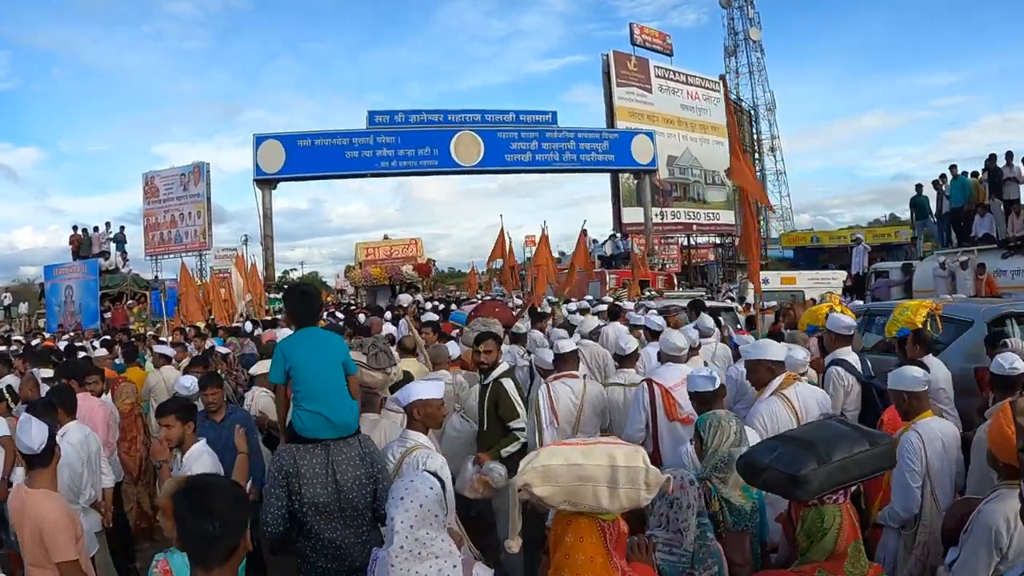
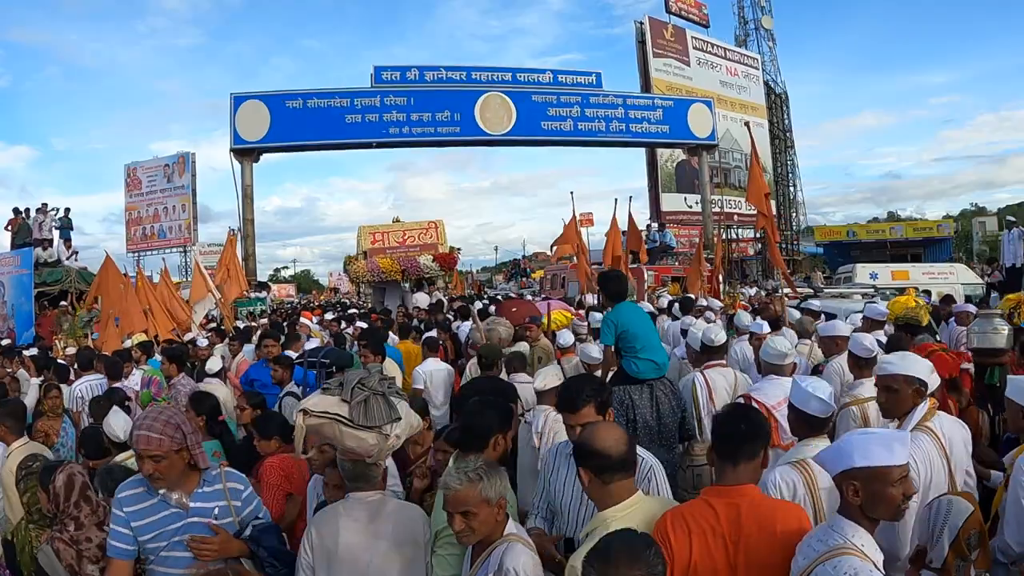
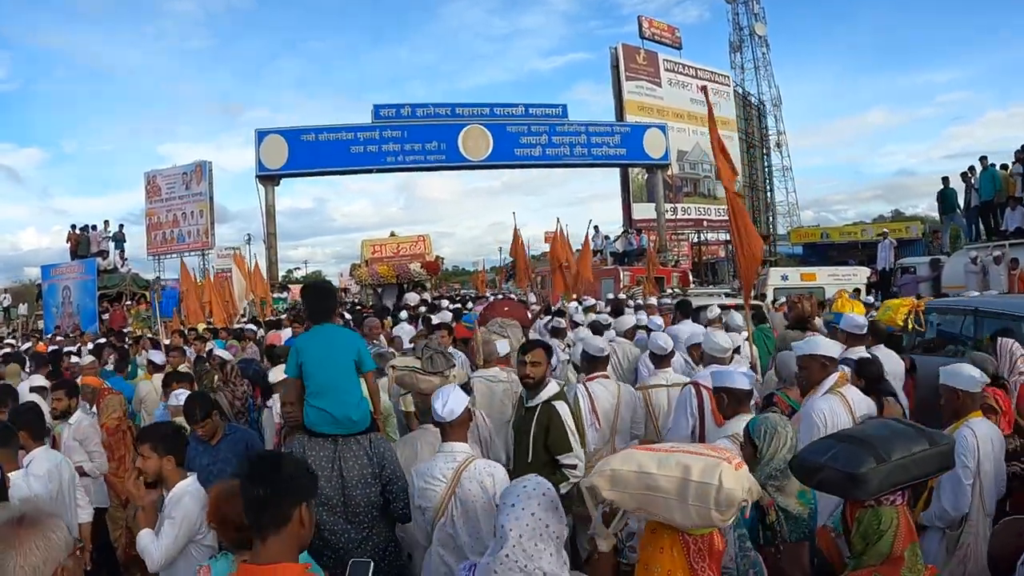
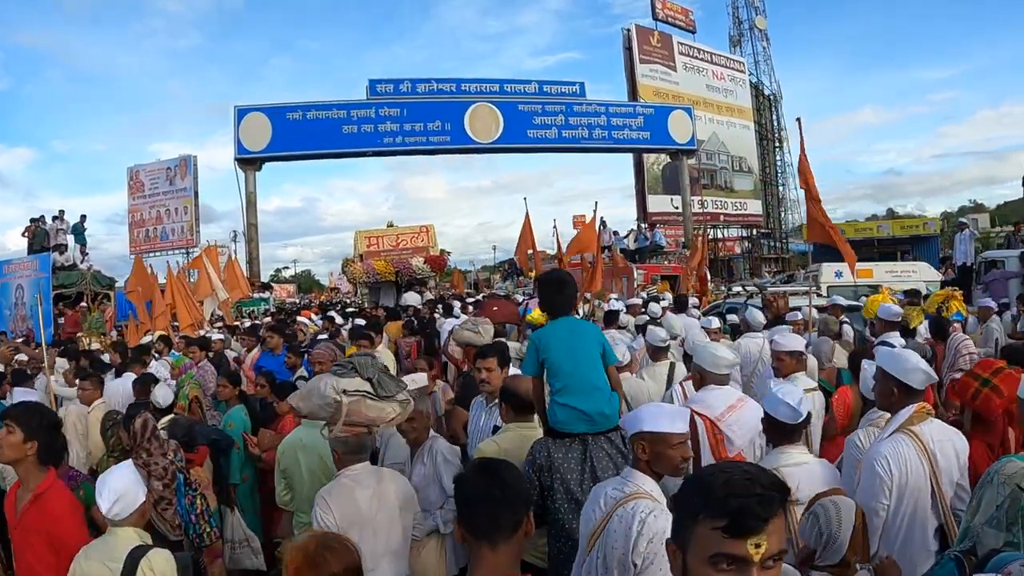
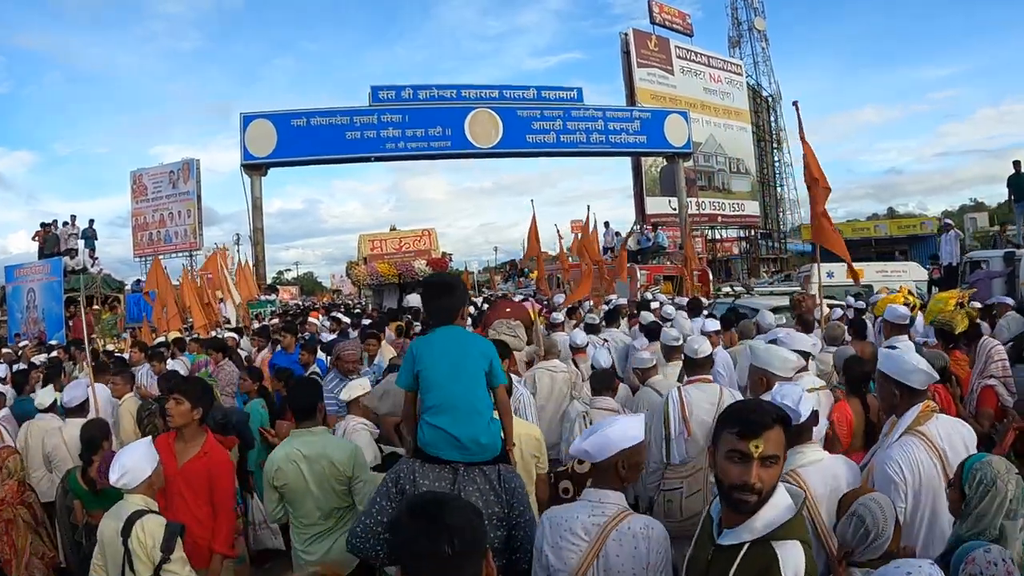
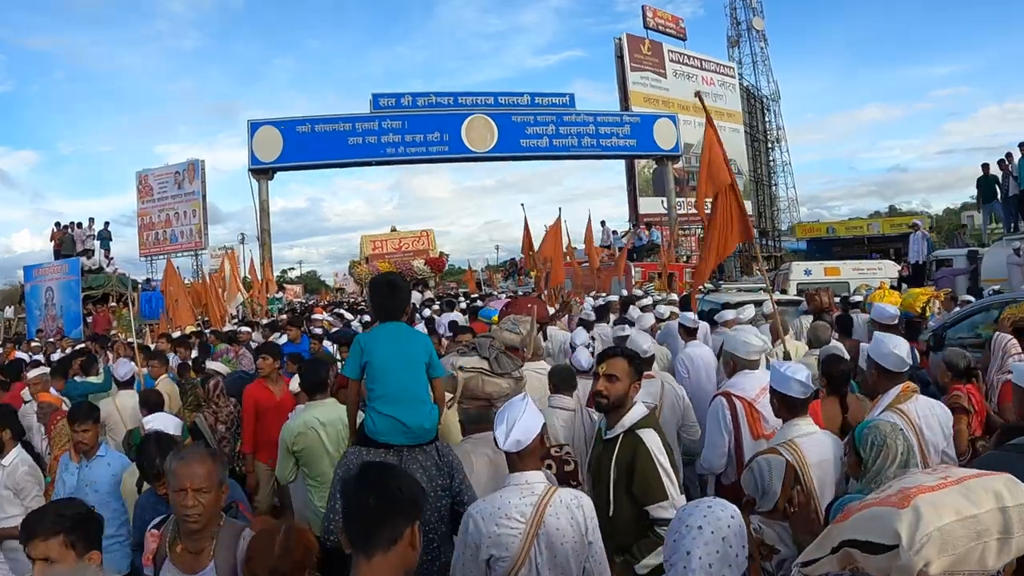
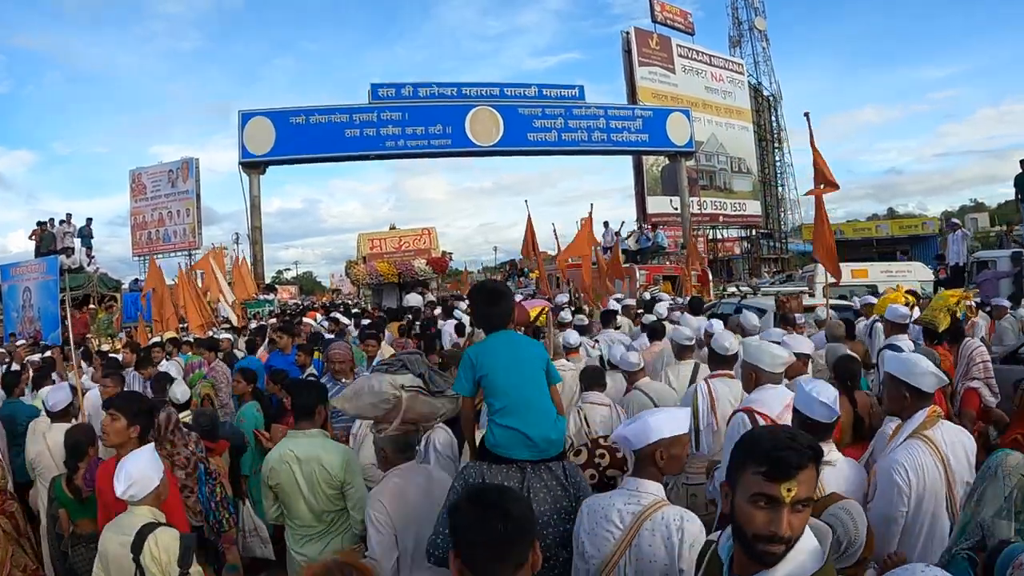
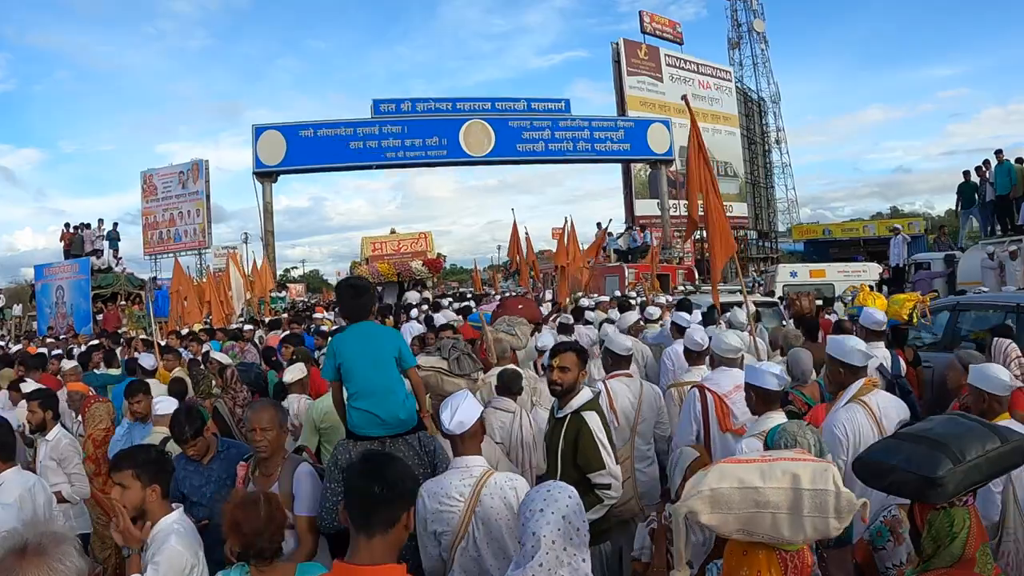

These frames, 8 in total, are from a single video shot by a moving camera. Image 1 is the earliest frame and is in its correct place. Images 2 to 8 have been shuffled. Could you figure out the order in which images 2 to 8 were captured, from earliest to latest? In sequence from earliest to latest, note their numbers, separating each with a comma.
3, 8, 6, 5, 7, 4, 2
